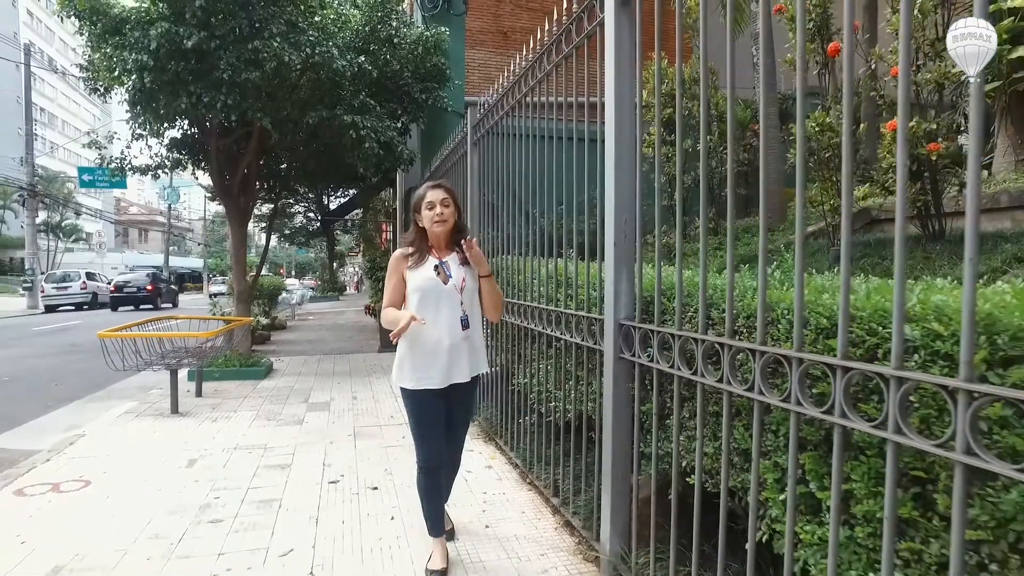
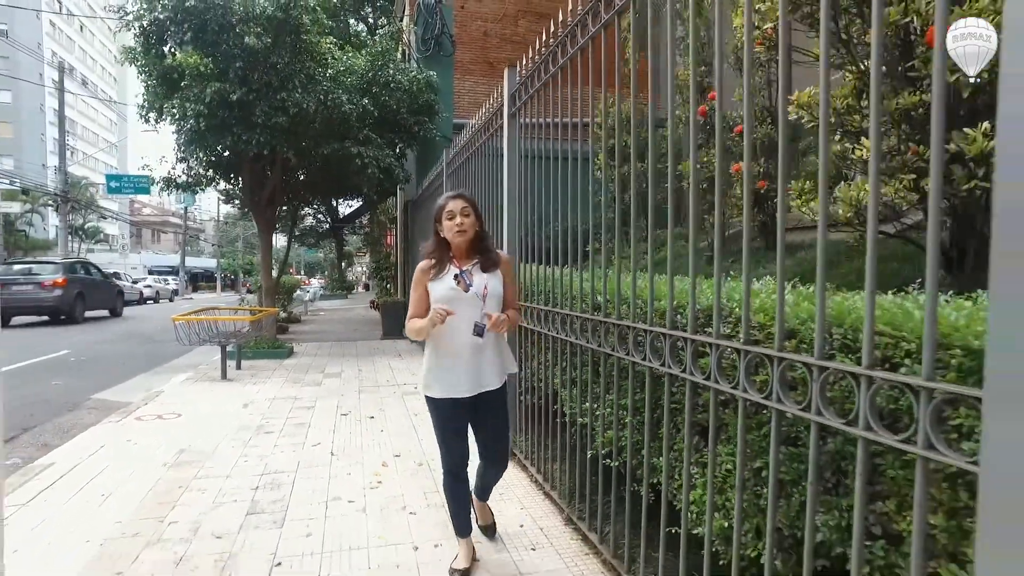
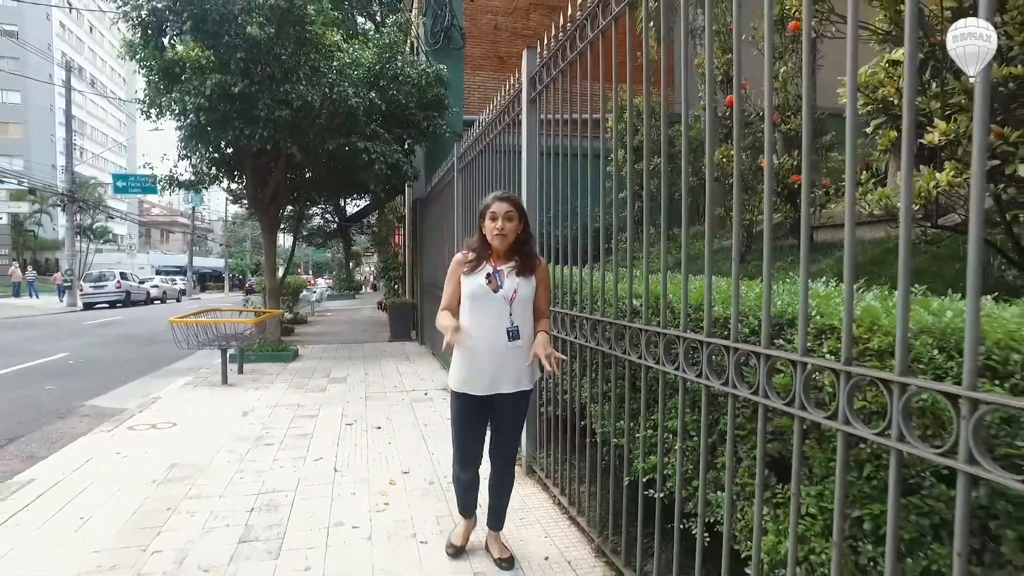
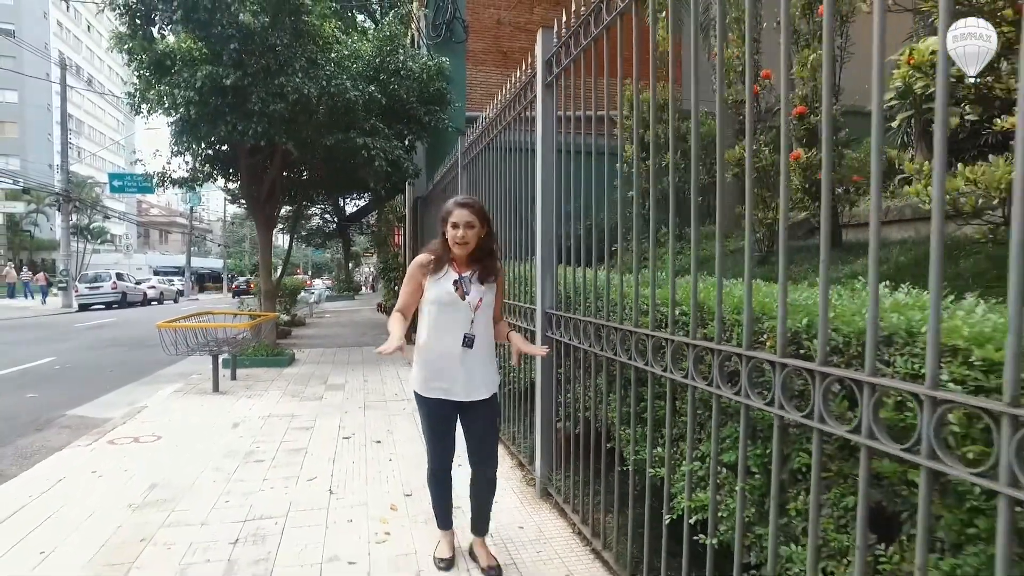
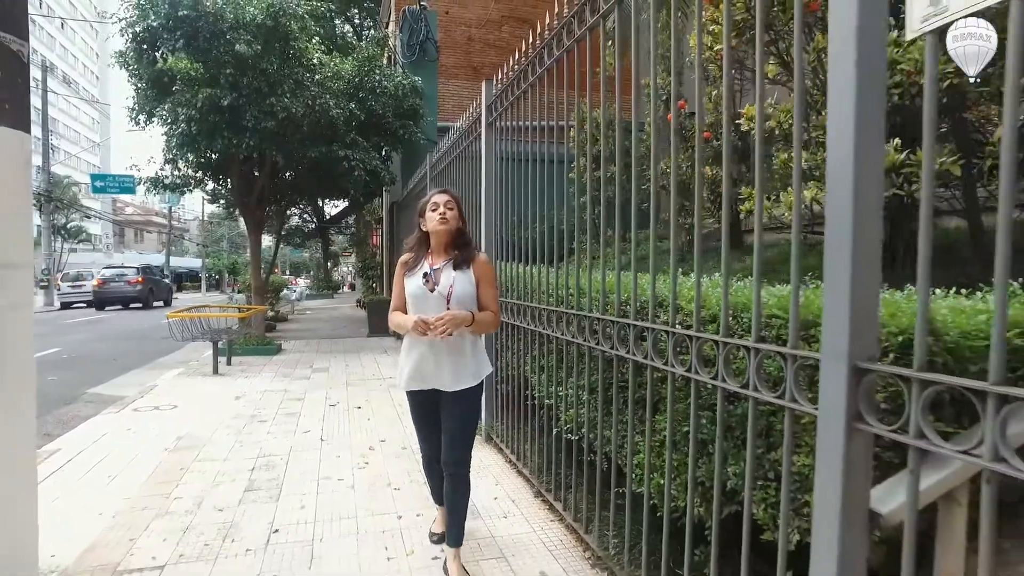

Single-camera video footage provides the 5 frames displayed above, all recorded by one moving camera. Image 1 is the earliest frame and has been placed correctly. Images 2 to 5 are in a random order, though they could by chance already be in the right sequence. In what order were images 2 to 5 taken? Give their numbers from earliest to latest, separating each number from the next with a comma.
4, 3, 2, 5
